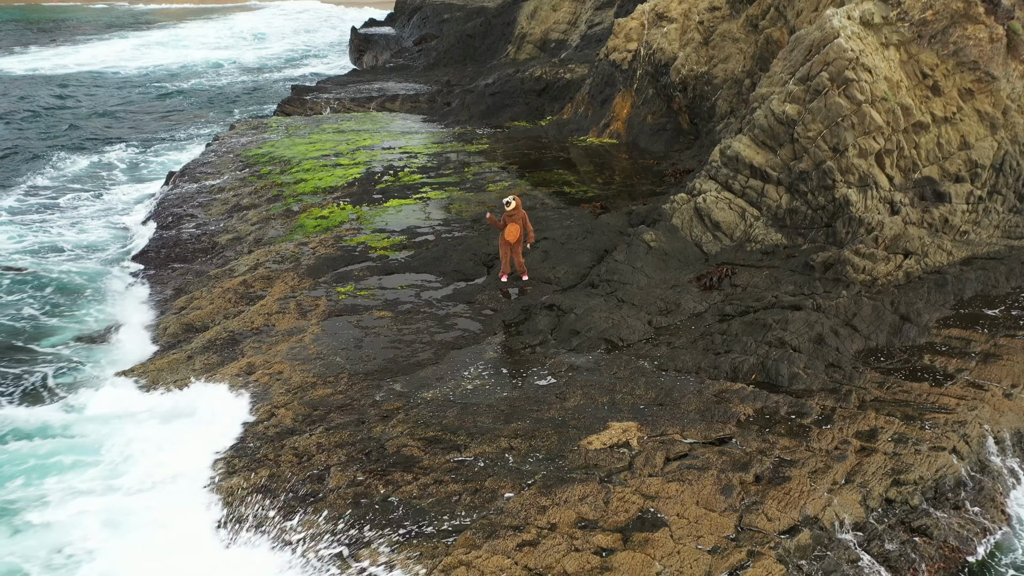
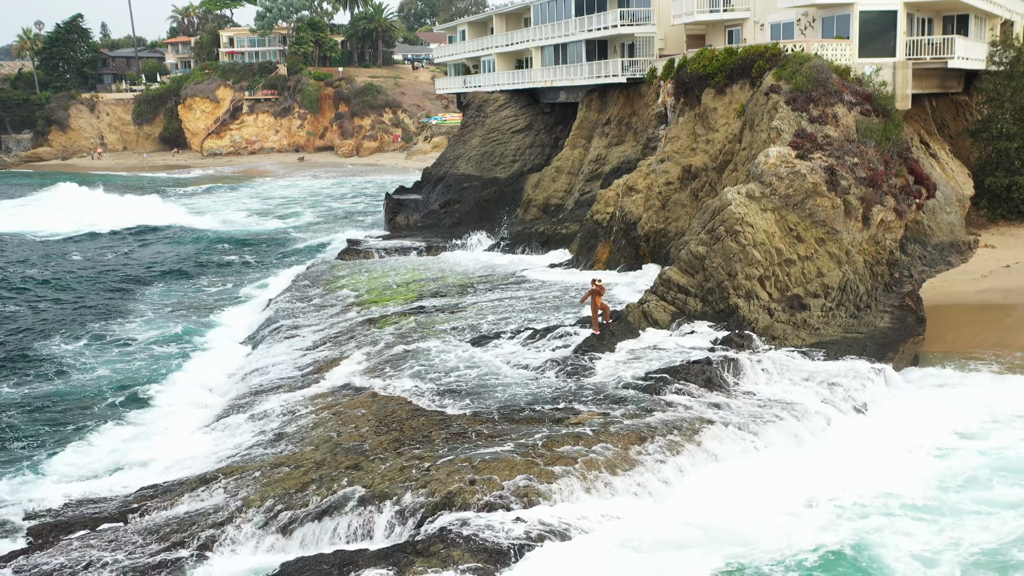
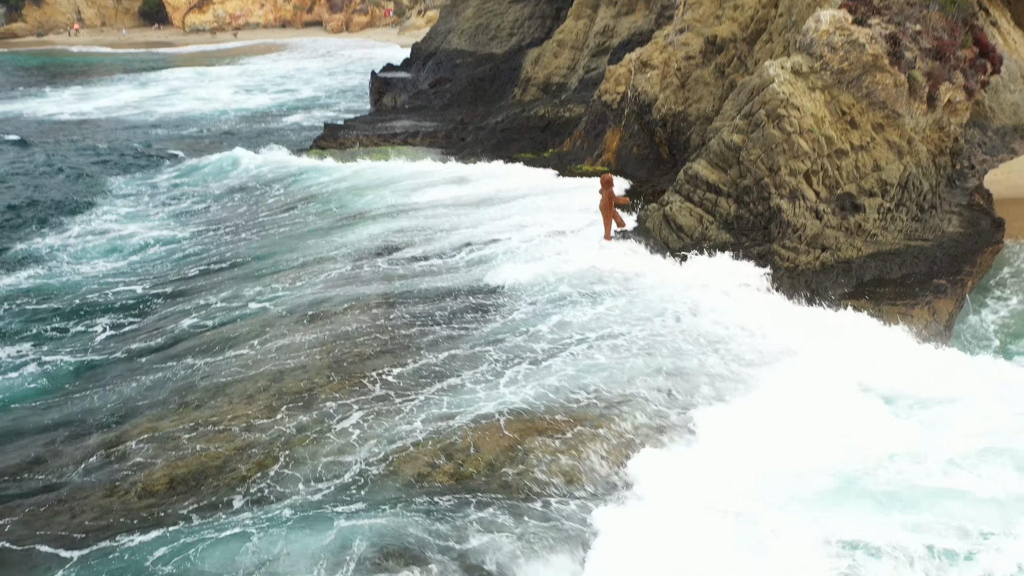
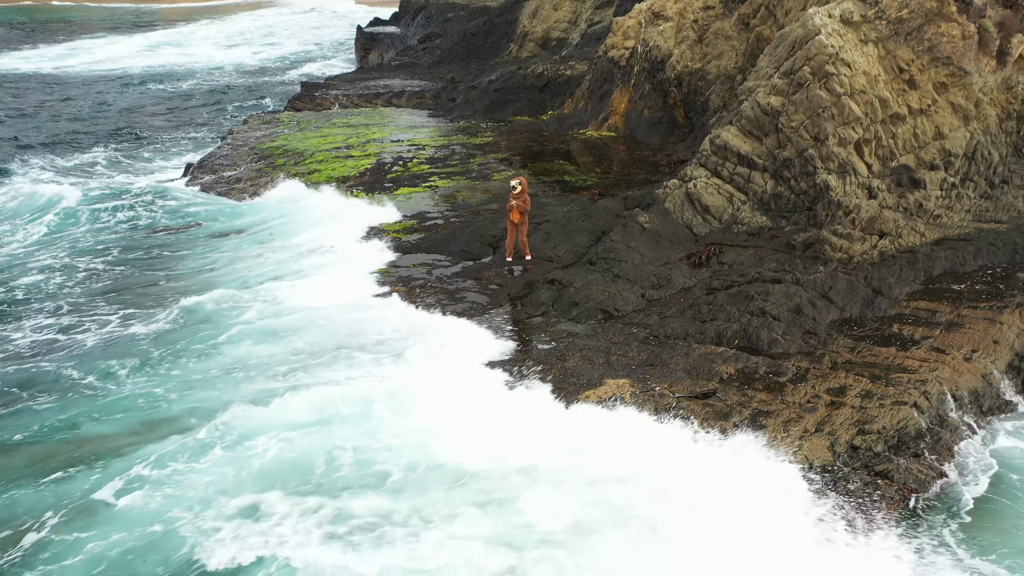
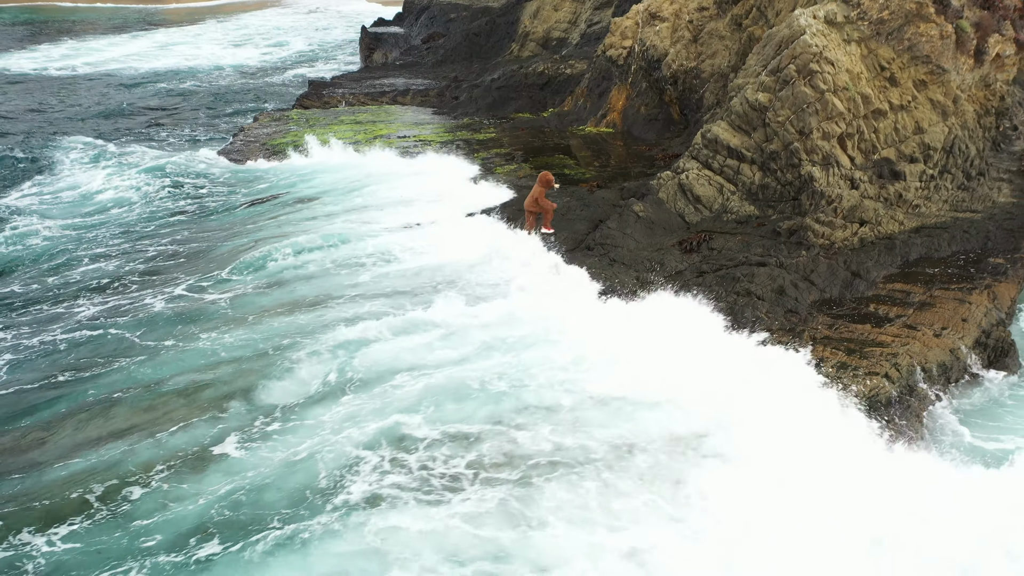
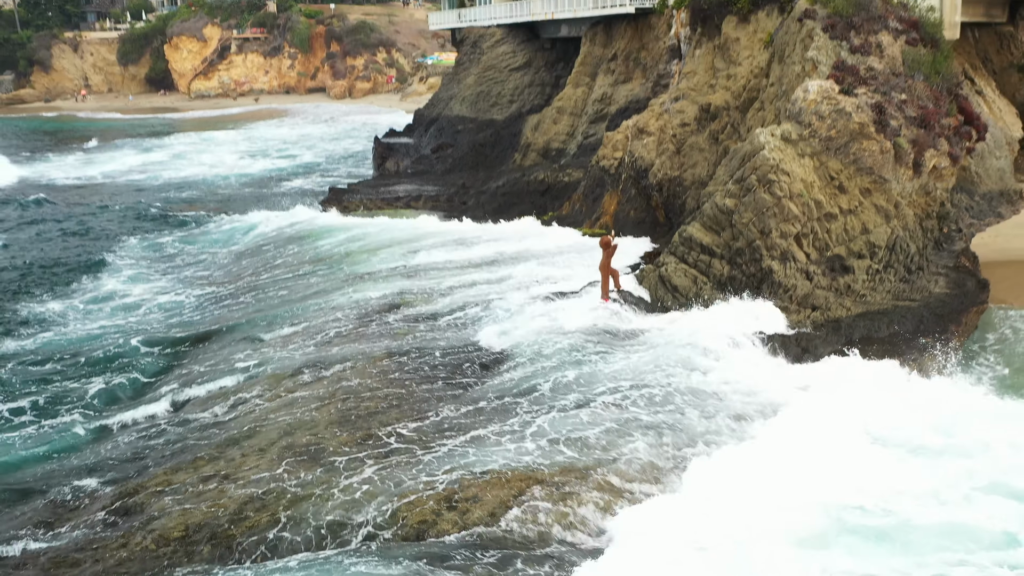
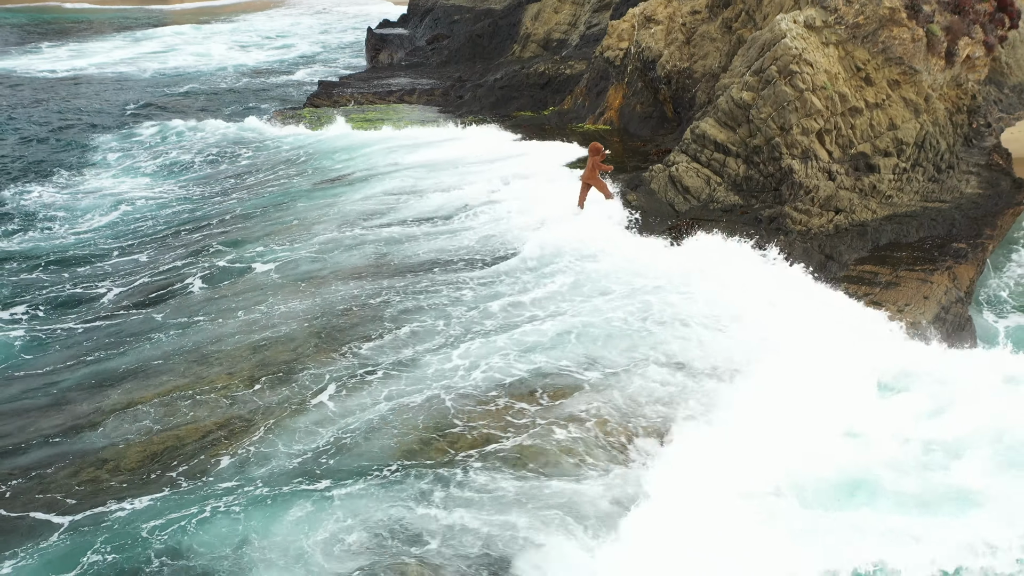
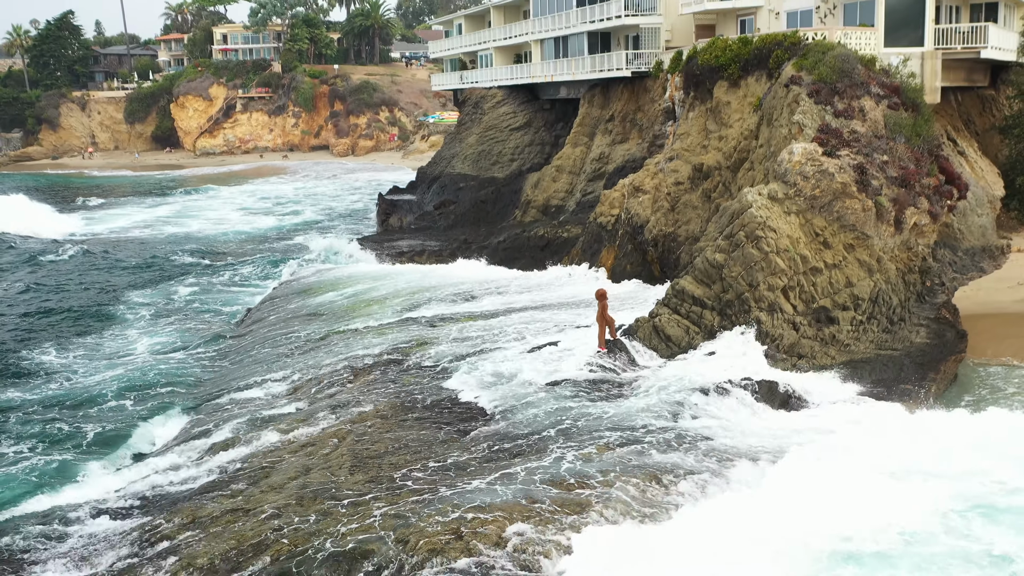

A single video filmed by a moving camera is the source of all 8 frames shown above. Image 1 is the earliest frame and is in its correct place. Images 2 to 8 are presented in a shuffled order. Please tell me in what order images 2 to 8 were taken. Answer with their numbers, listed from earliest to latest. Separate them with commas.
4, 5, 7, 3, 6, 8, 2
